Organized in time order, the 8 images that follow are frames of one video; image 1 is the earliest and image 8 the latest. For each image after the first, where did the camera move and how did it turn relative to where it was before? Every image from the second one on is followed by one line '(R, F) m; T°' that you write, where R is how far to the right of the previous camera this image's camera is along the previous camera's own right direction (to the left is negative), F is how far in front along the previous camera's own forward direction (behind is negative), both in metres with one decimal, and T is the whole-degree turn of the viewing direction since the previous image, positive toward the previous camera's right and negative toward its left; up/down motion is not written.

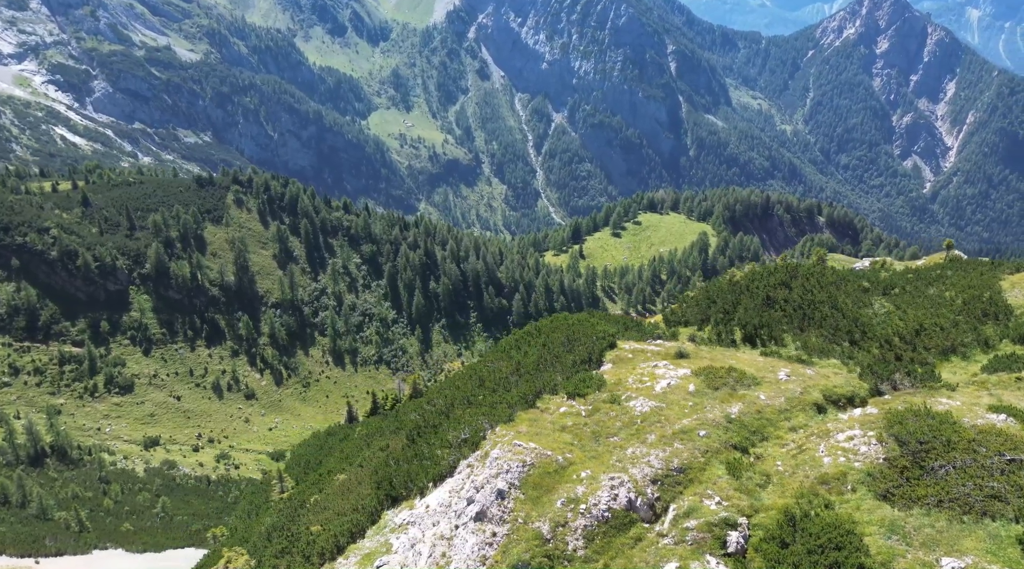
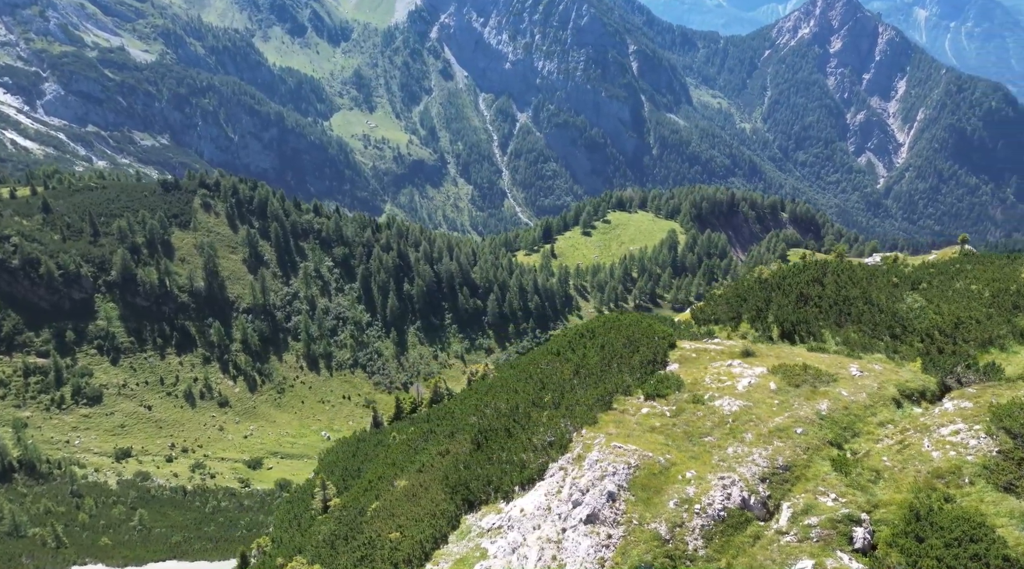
(-9.0, -0.3) m; +4°
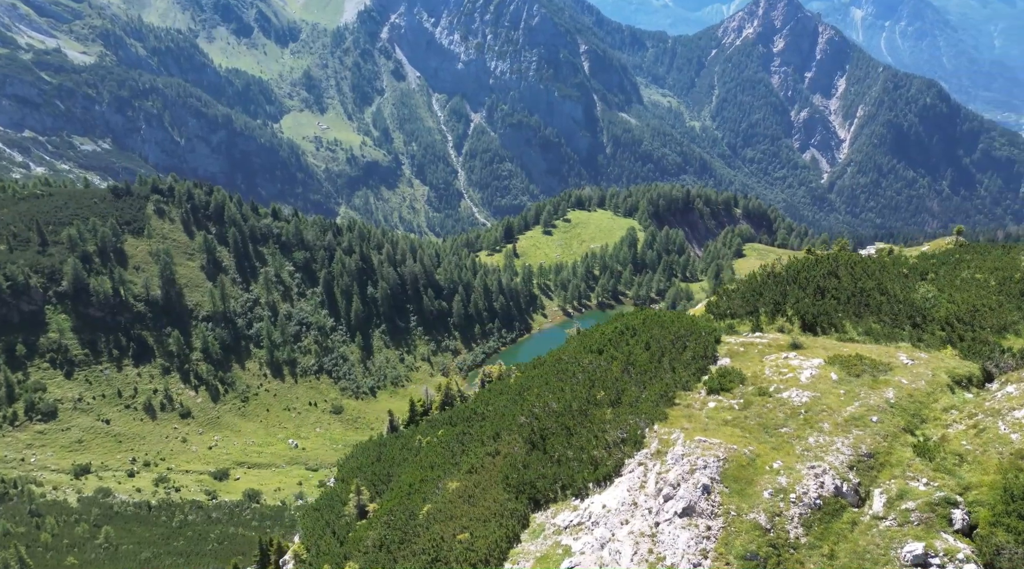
(-8.9, -0.2) m; +4°
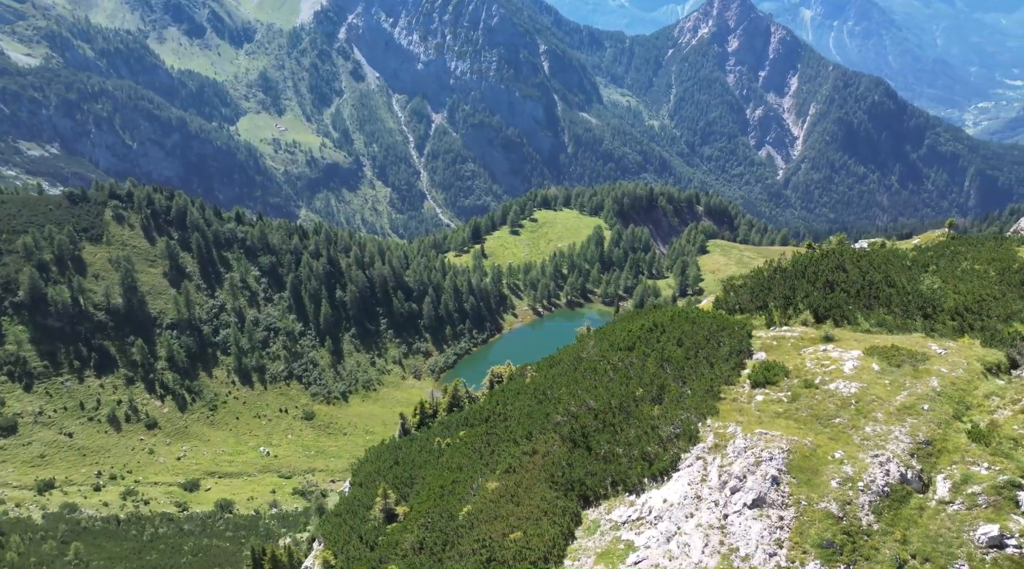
(-7.1, 0.0) m; +4°
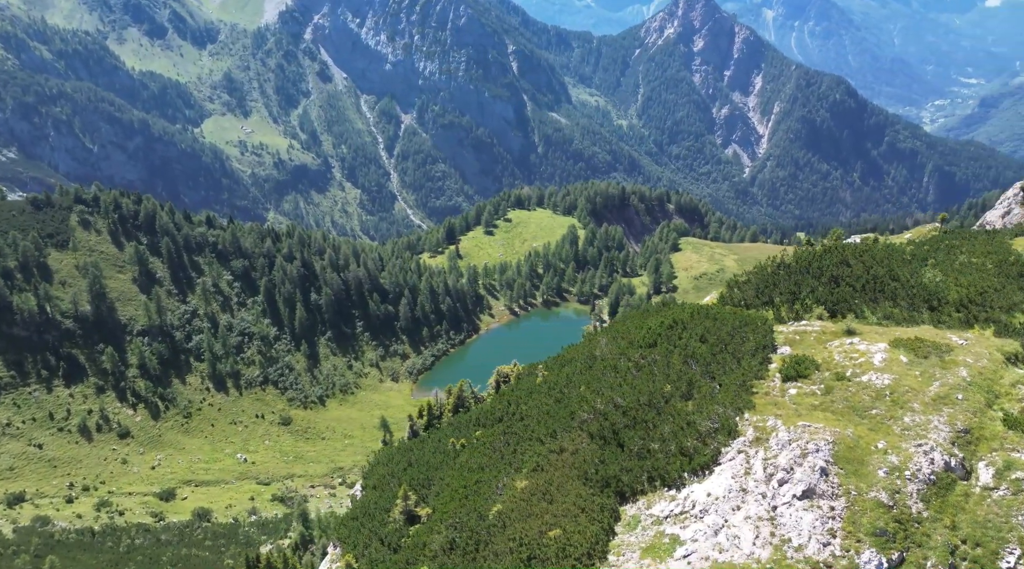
(-5.4, +0.1) m; +3°
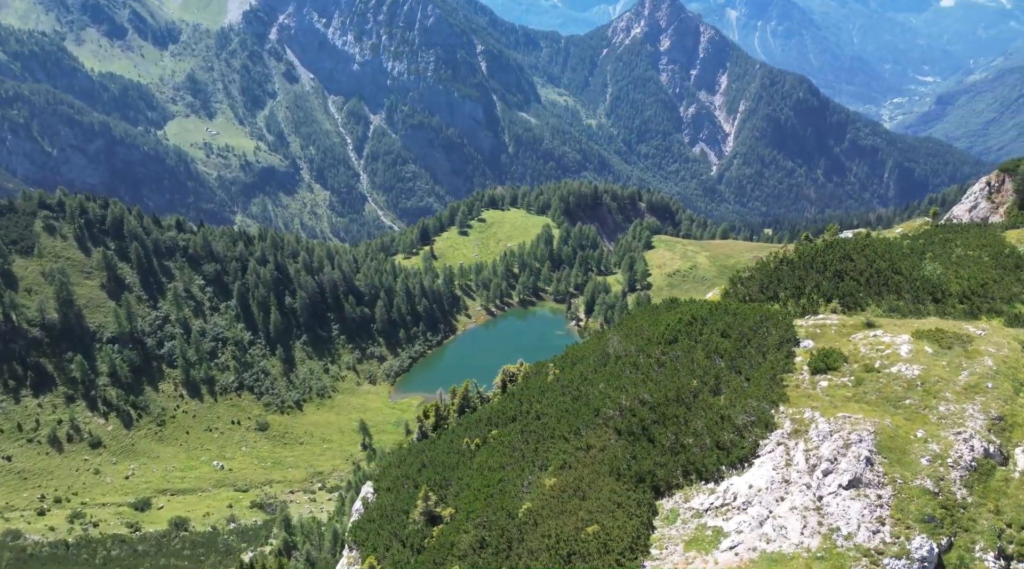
(-5.4, +0.1) m; +3°
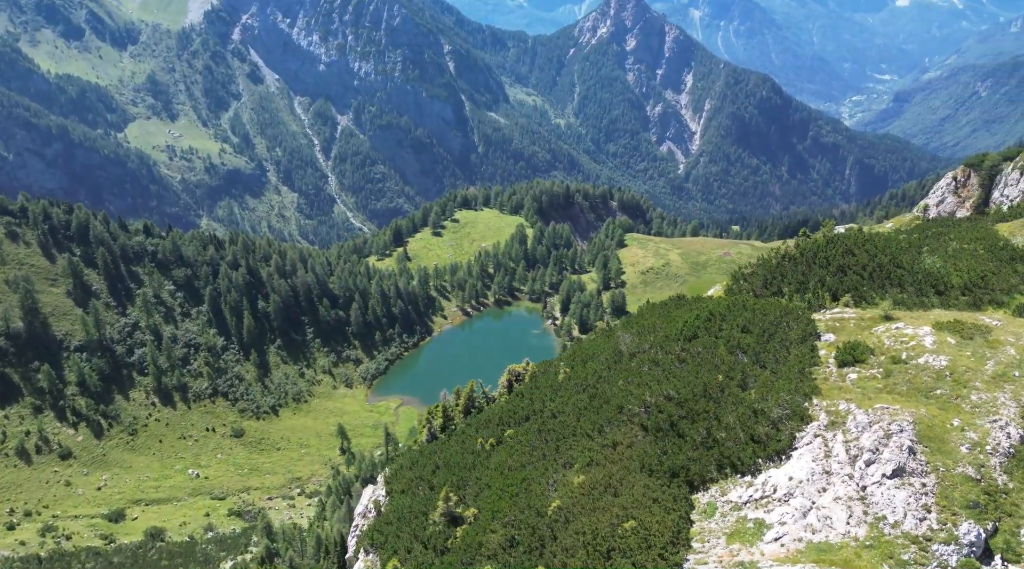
(-5.5, +0.2) m; +3°
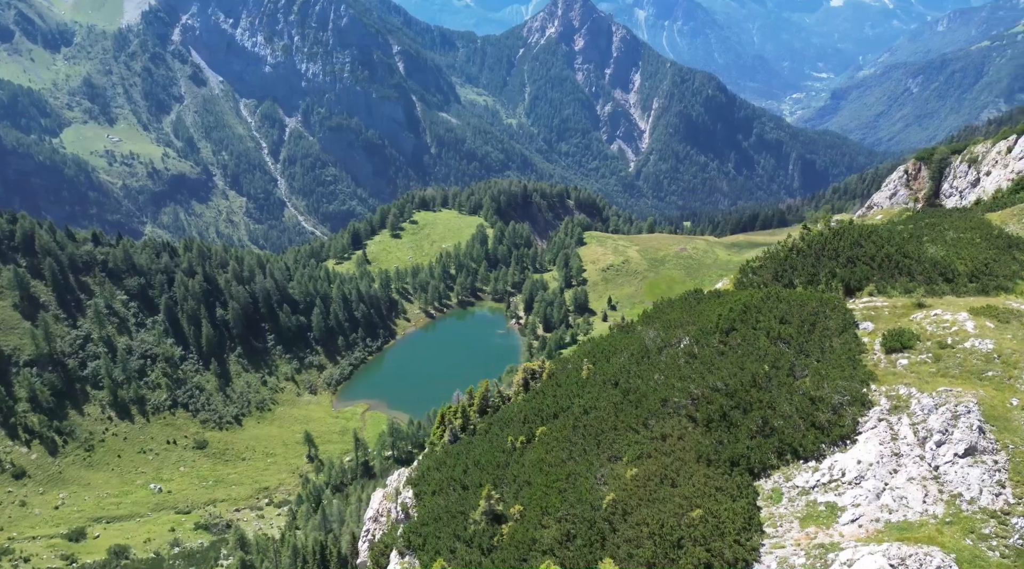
(-9.4, +0.6) m; +4°
